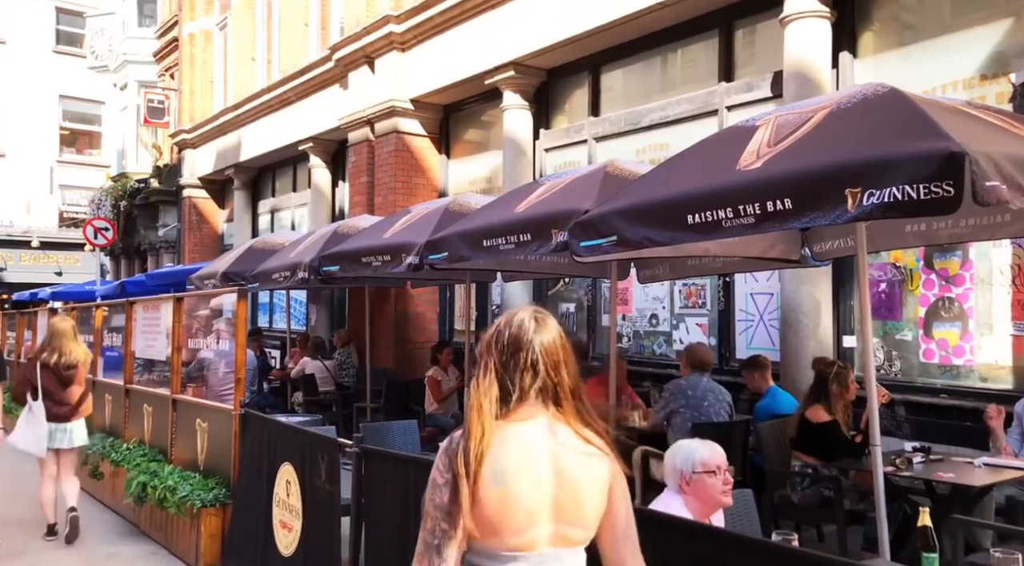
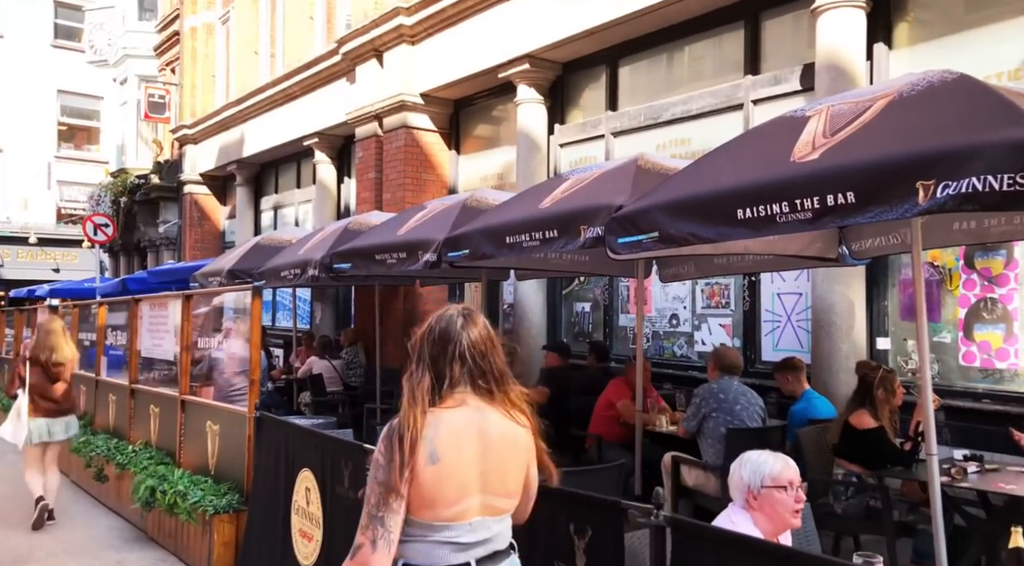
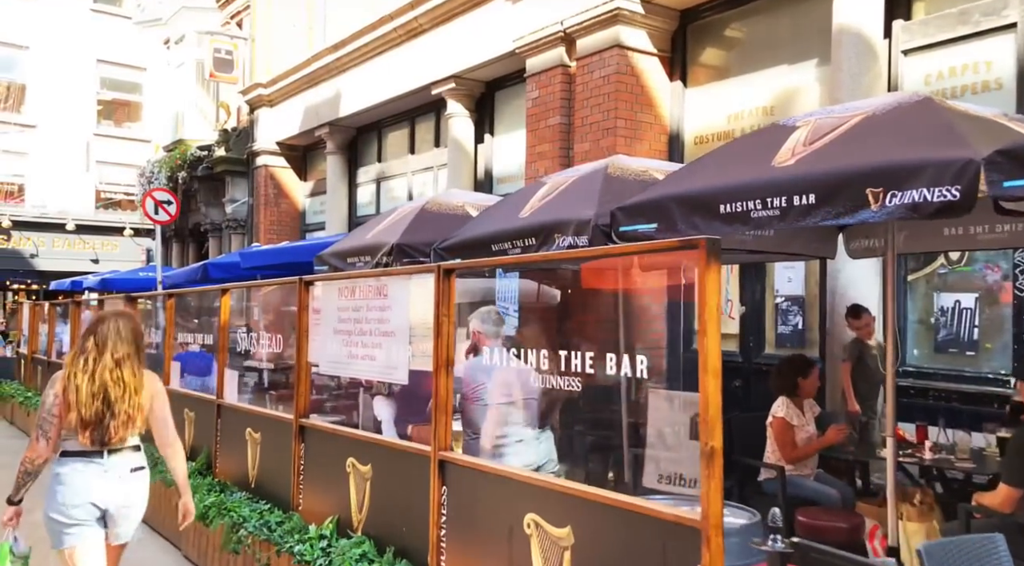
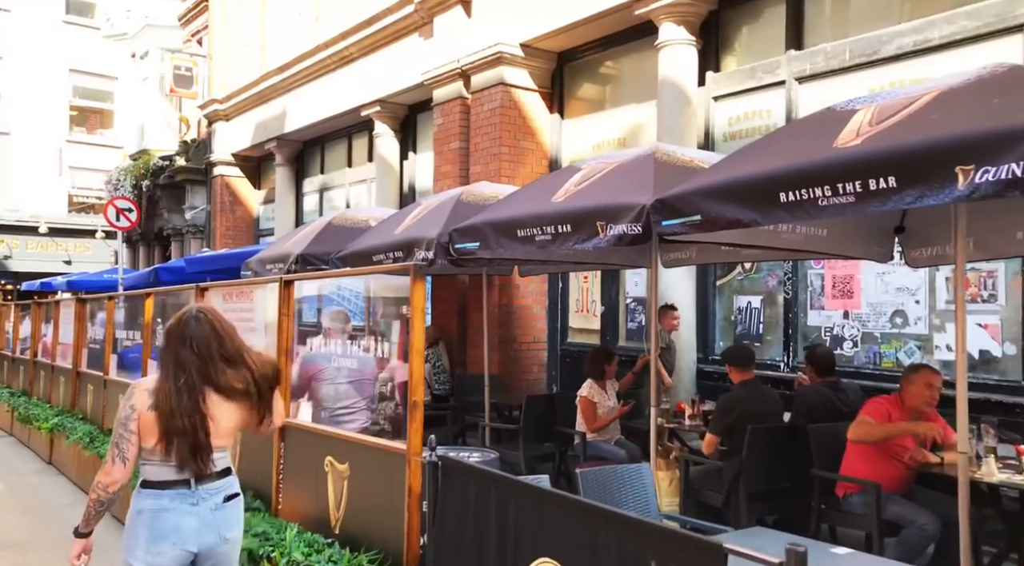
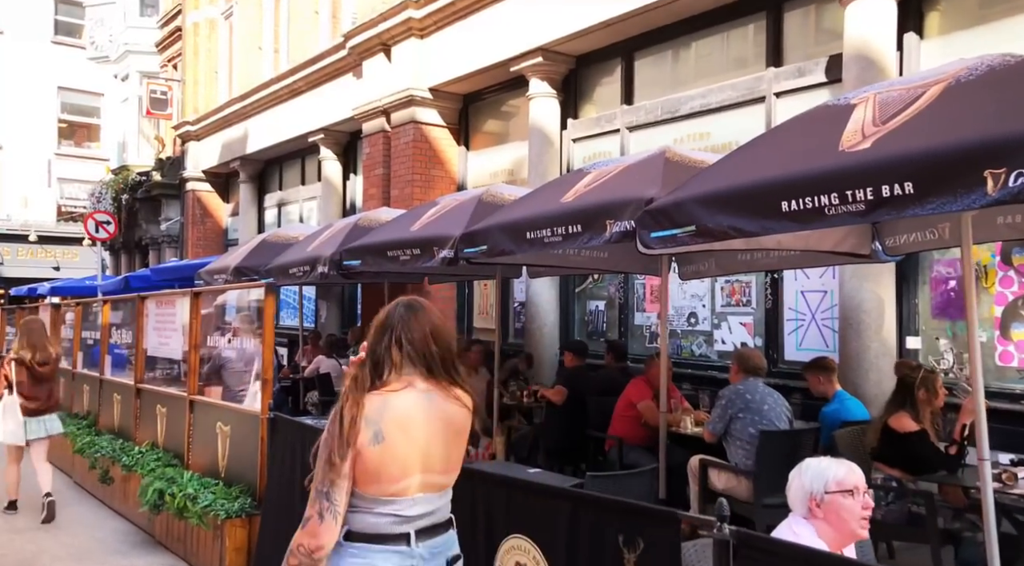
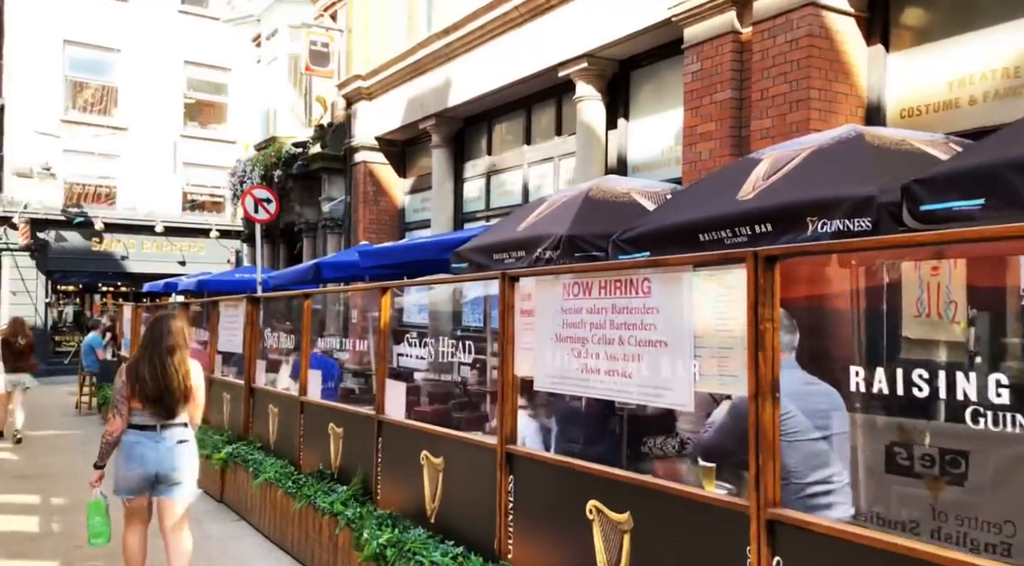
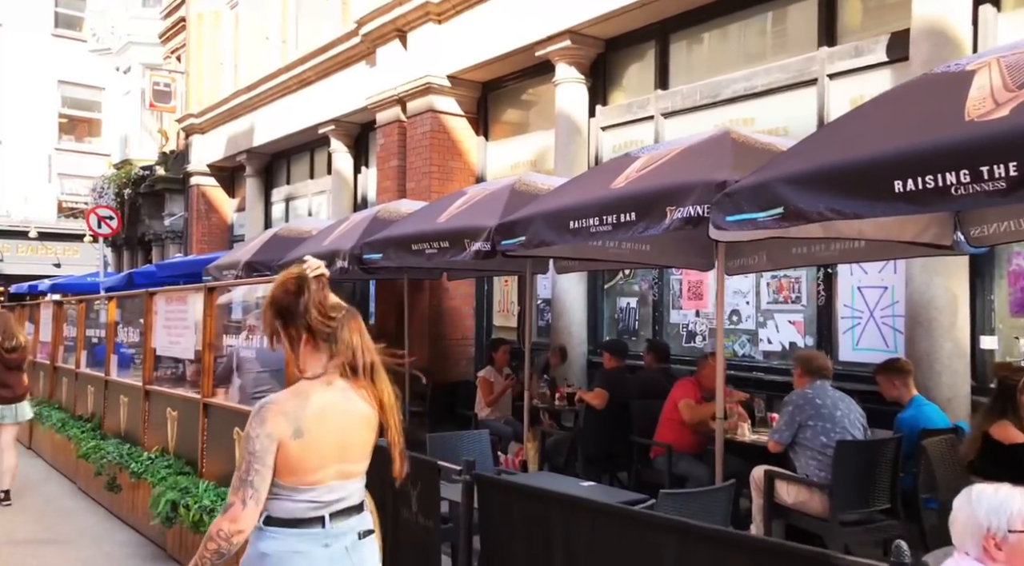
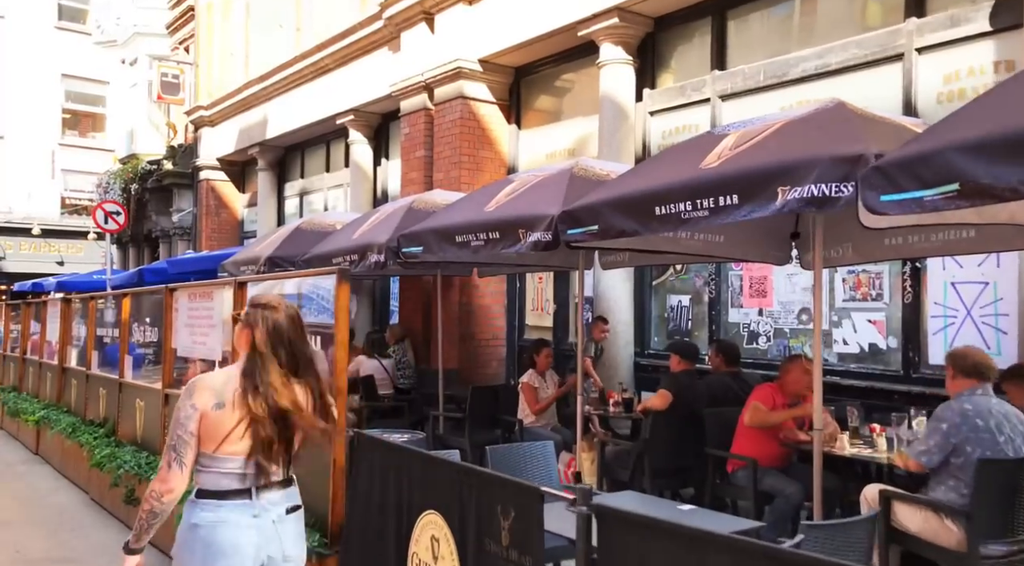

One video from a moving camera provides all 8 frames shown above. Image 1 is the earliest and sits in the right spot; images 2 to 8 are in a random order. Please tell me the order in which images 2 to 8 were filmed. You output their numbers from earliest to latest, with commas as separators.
2, 5, 7, 8, 4, 3, 6
